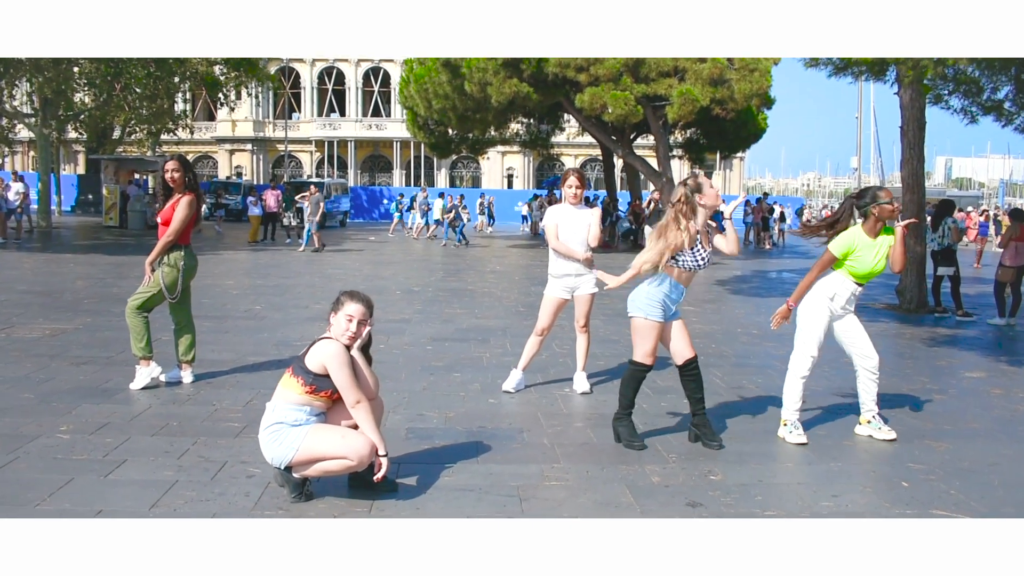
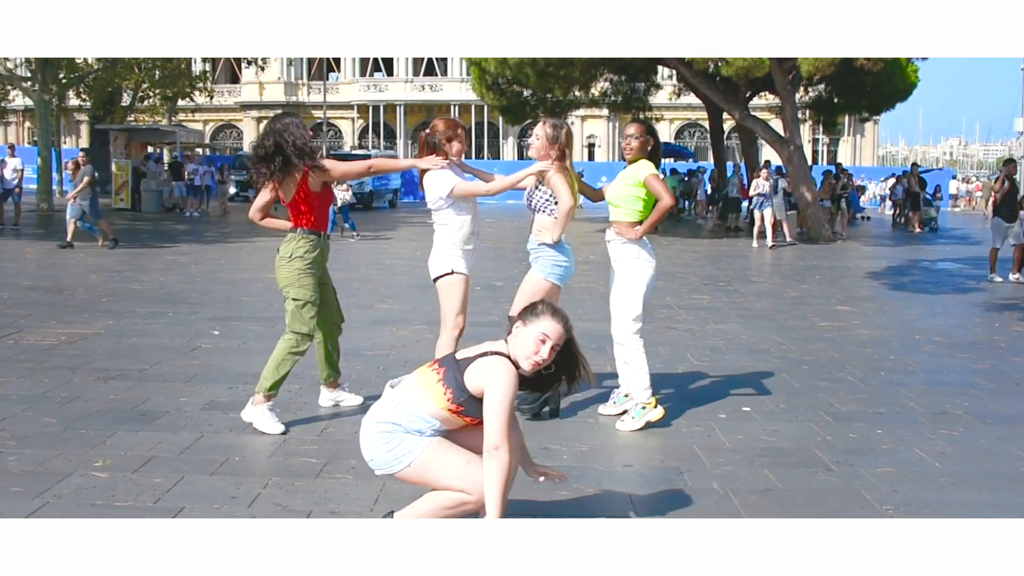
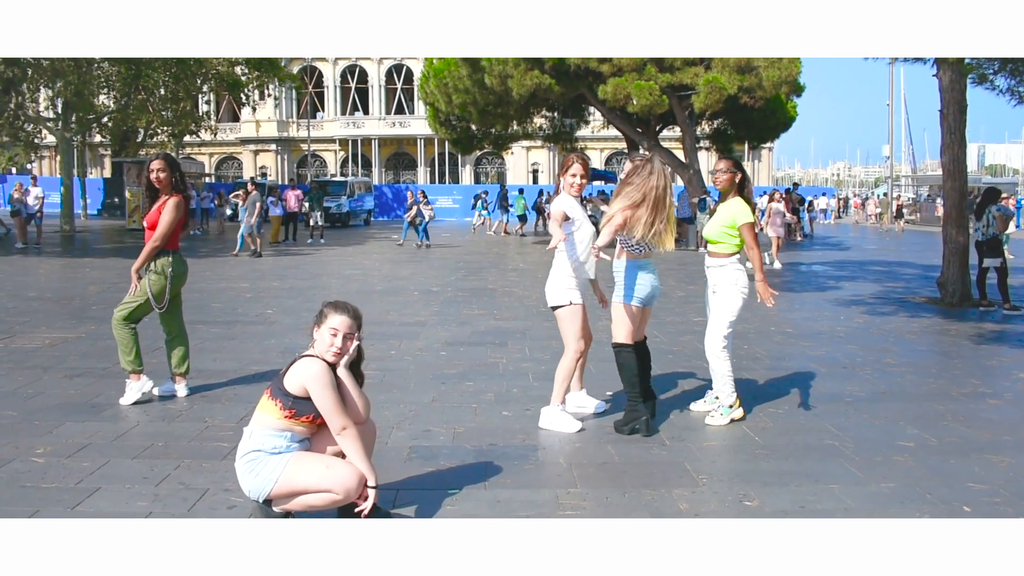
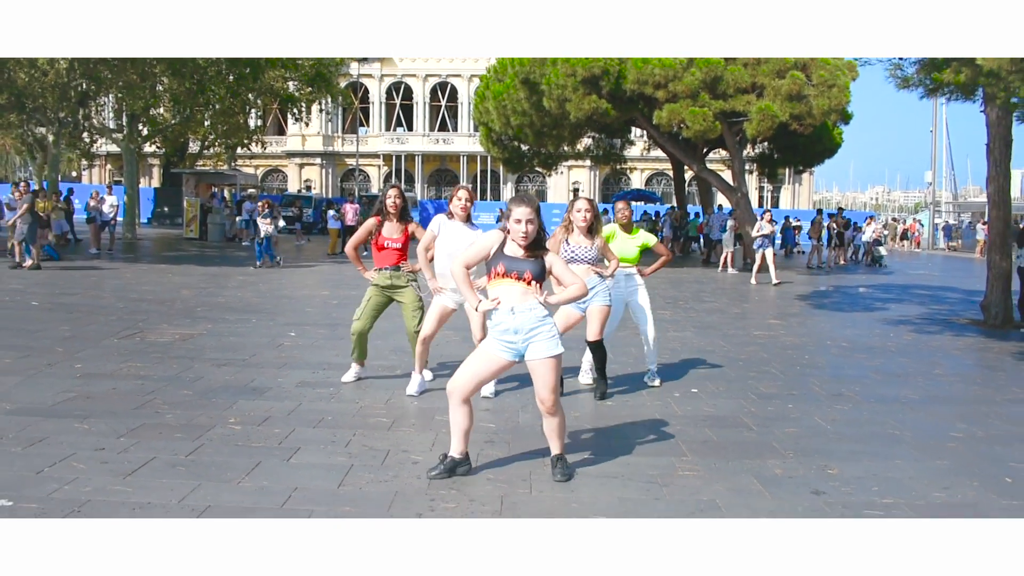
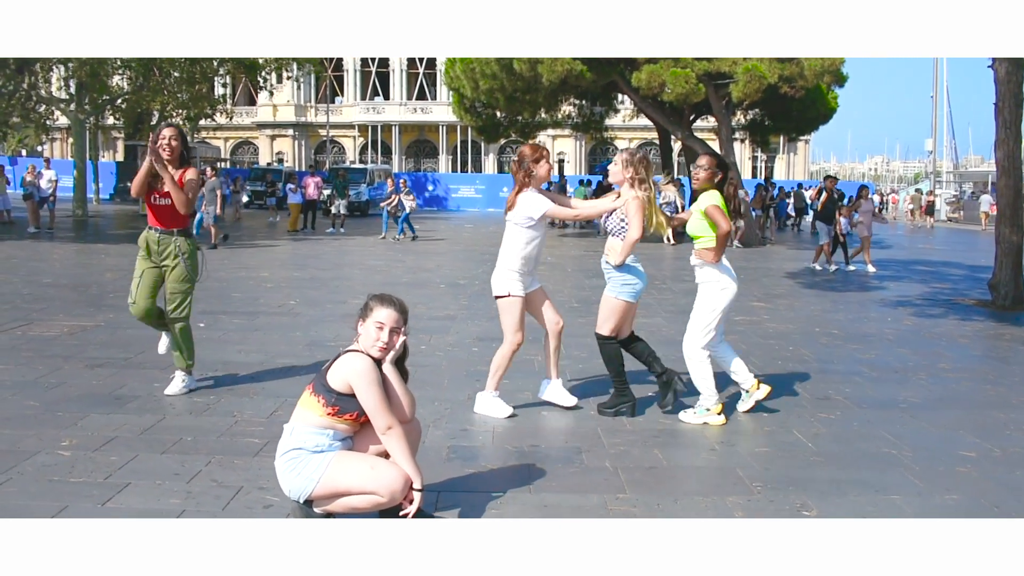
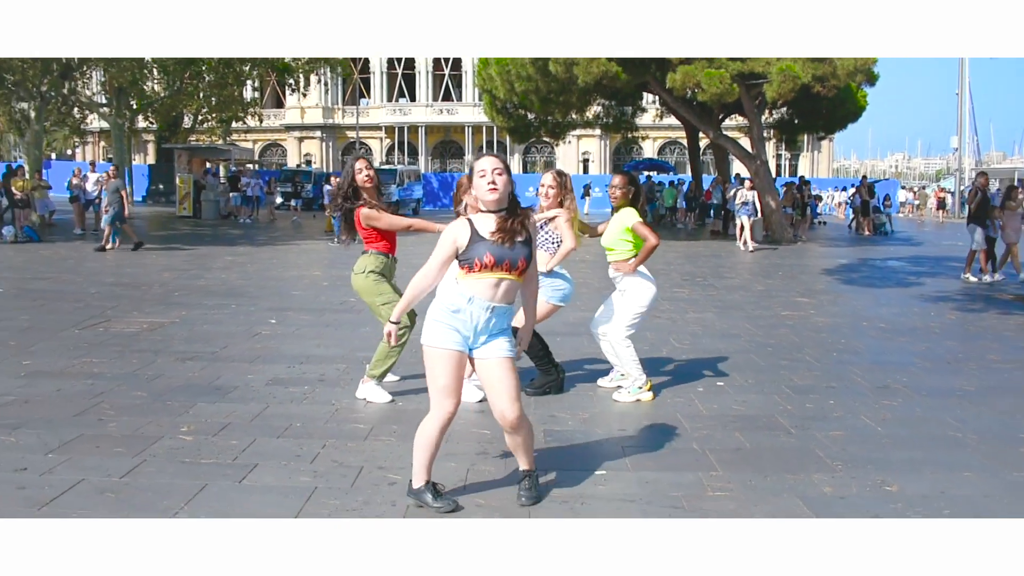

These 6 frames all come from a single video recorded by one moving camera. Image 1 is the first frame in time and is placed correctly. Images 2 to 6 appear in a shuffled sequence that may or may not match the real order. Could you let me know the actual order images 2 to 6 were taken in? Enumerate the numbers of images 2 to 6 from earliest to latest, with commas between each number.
3, 5, 2, 6, 4
